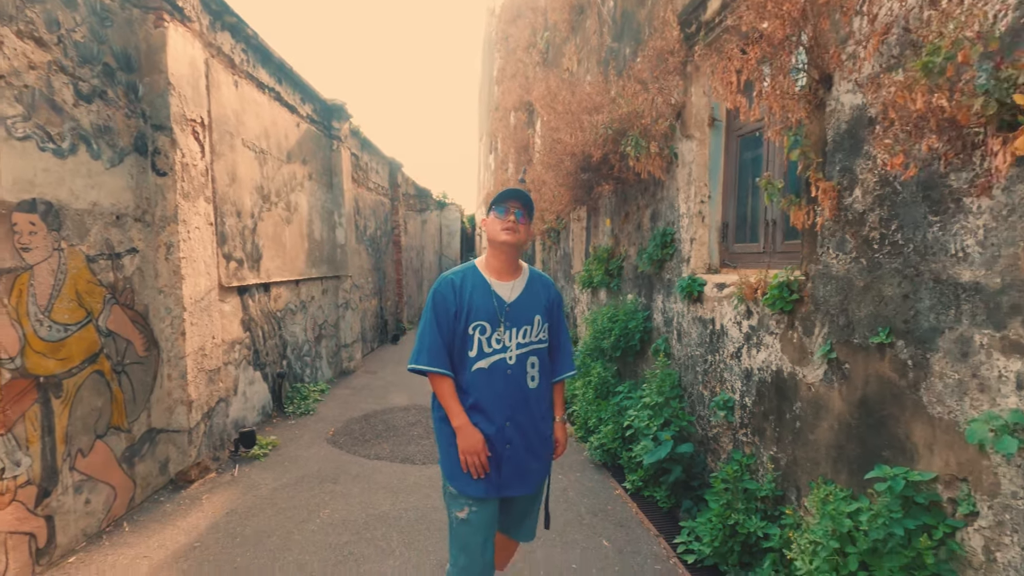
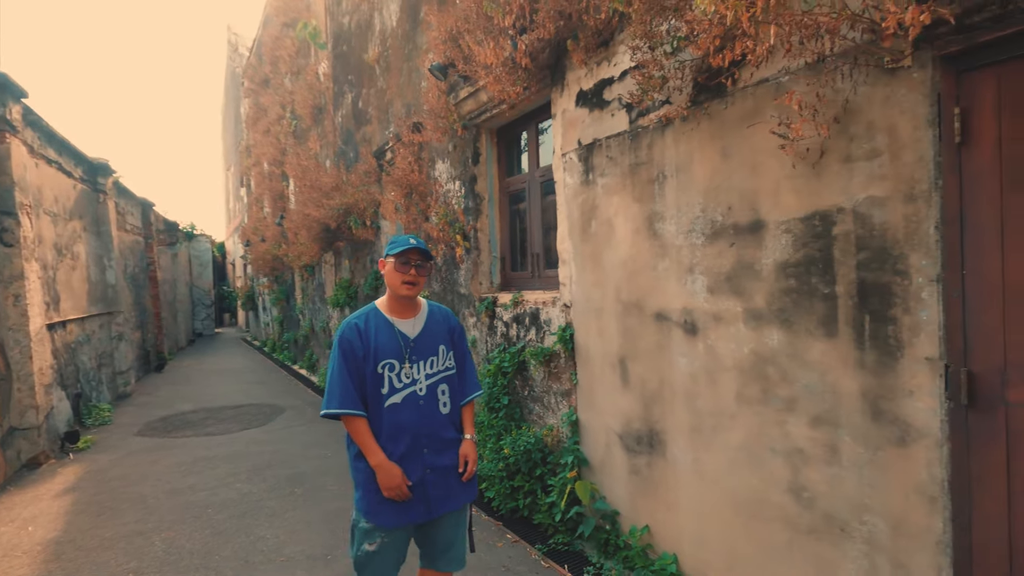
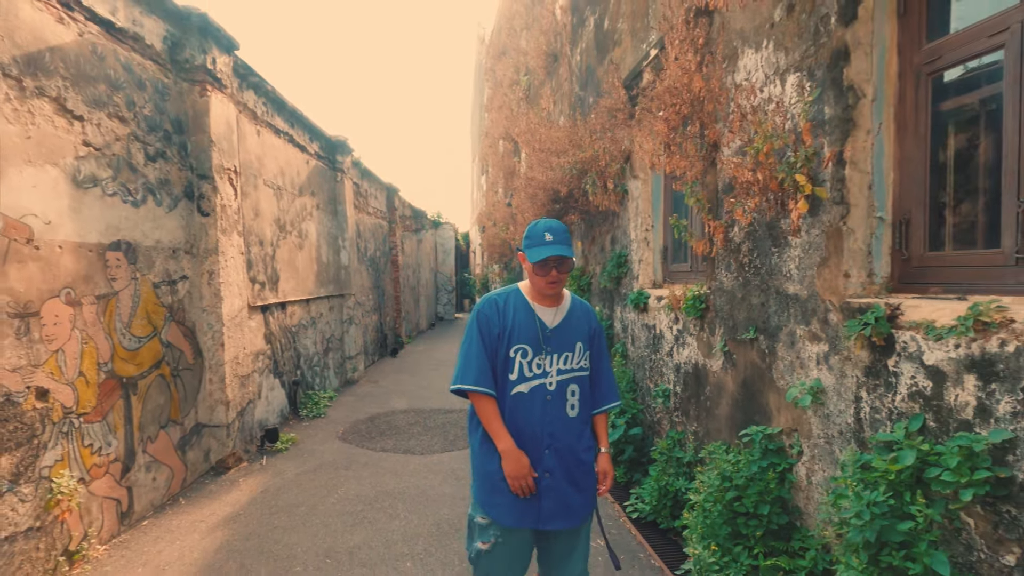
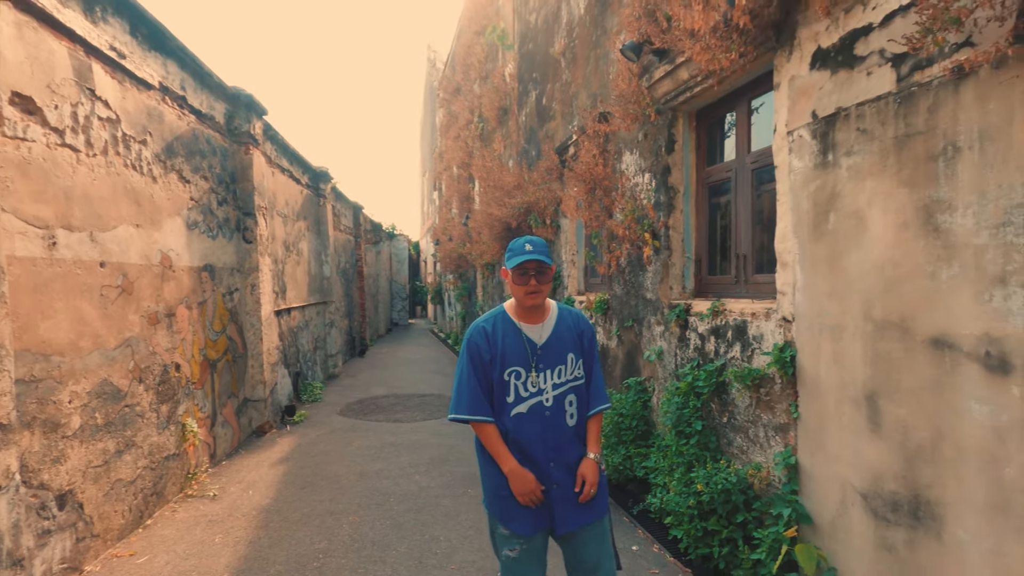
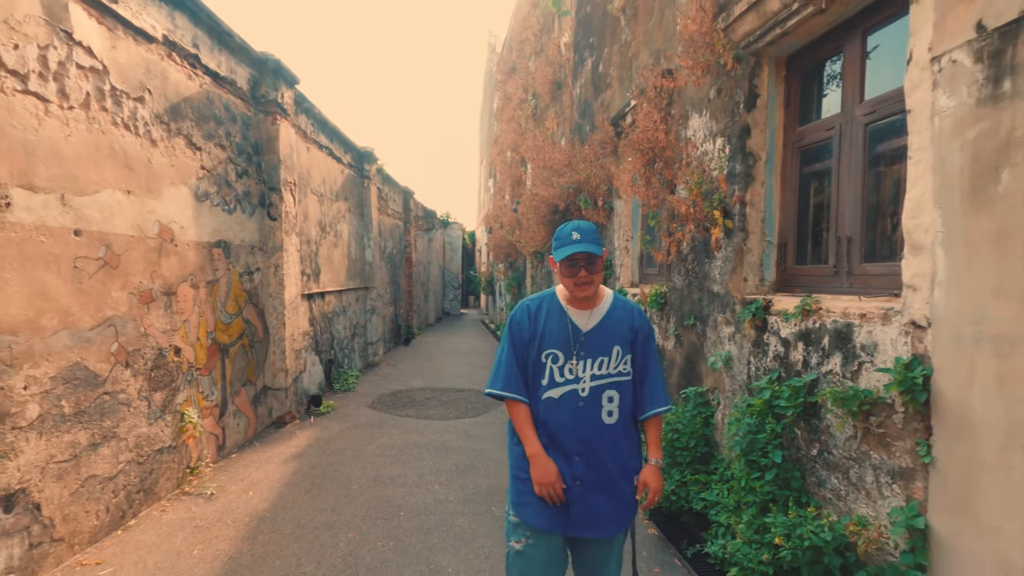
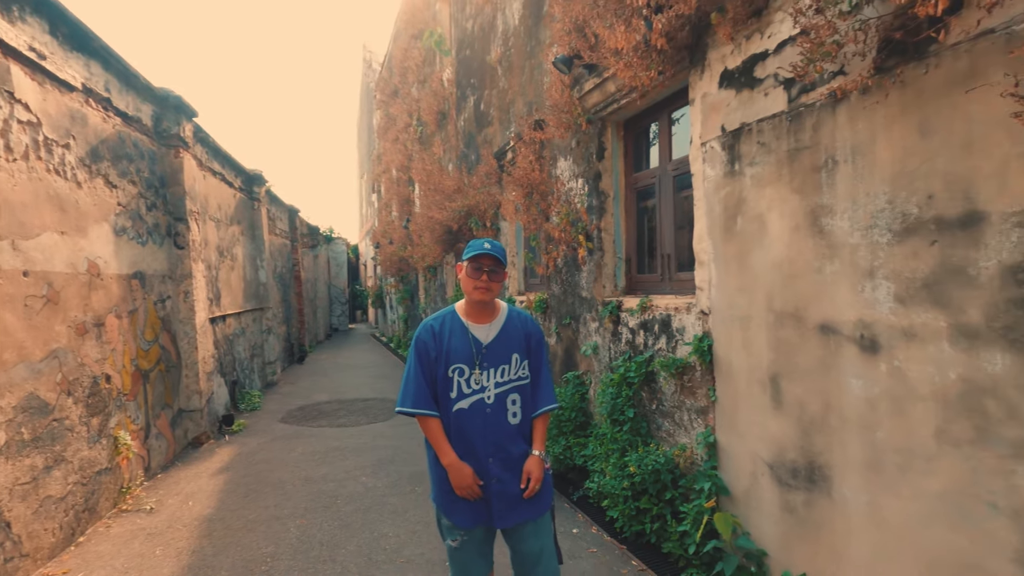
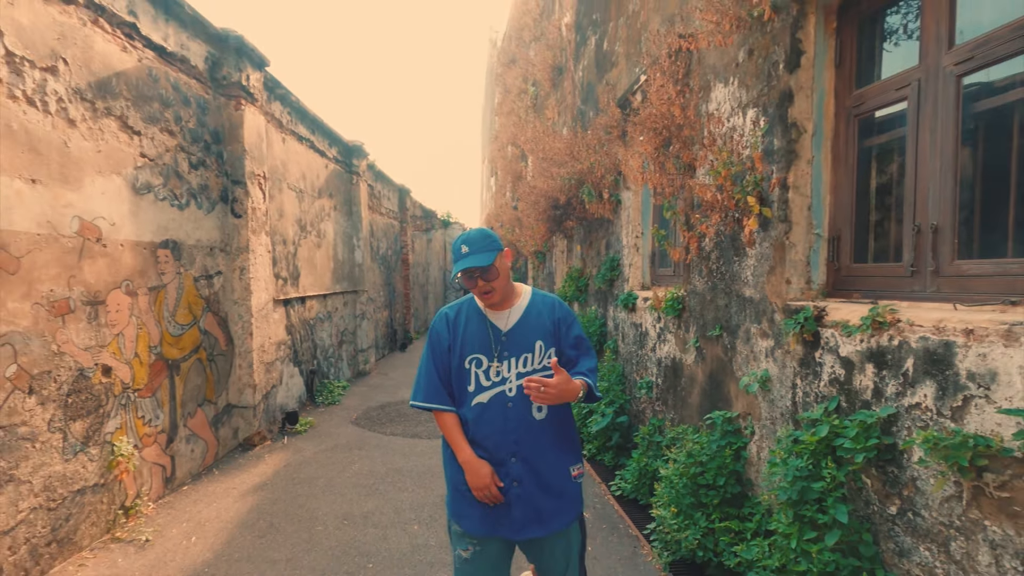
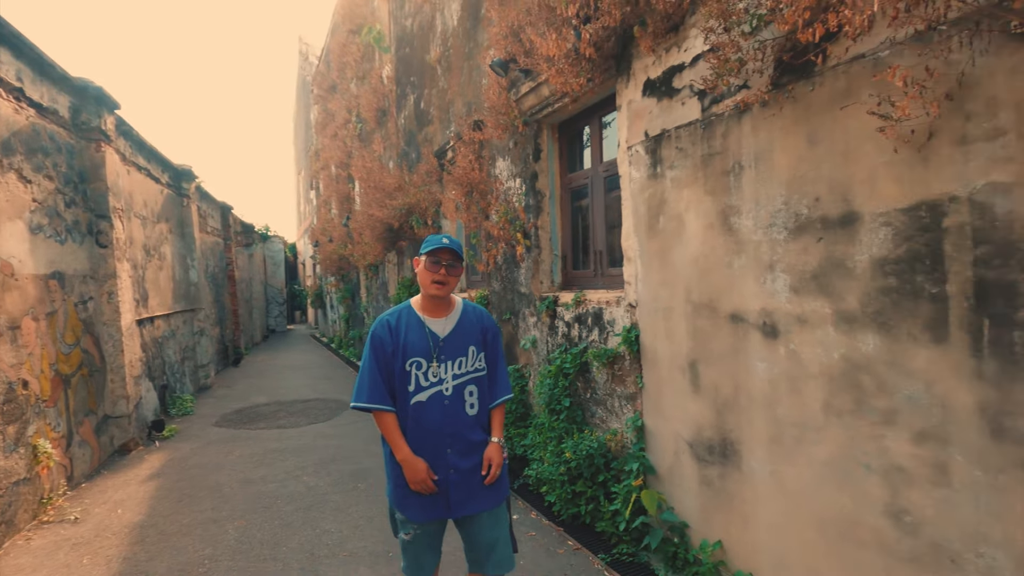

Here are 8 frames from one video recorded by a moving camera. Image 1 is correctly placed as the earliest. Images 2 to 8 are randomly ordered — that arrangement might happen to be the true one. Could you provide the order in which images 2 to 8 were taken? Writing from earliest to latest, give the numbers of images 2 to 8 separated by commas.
3, 7, 5, 4, 6, 8, 2
